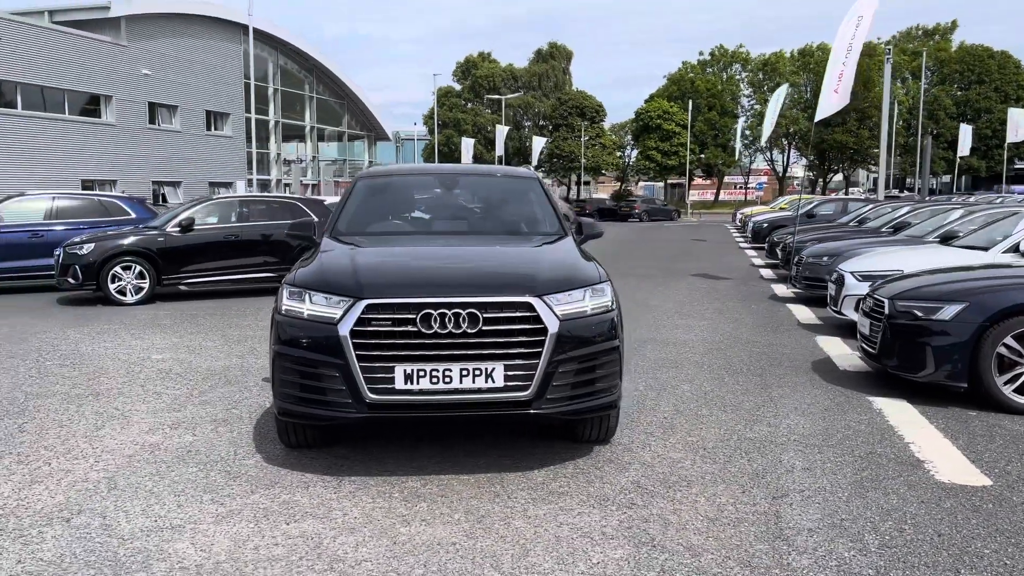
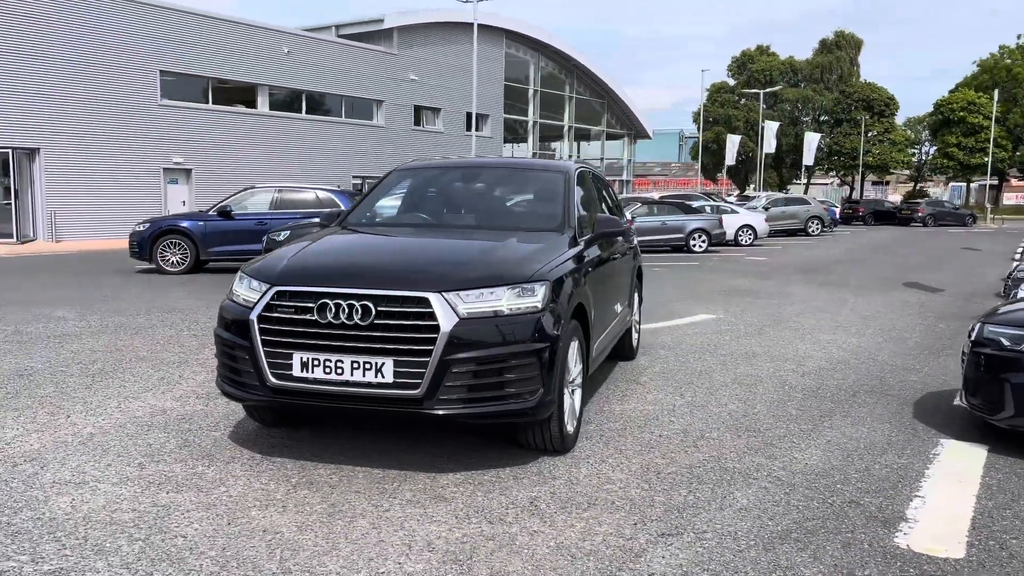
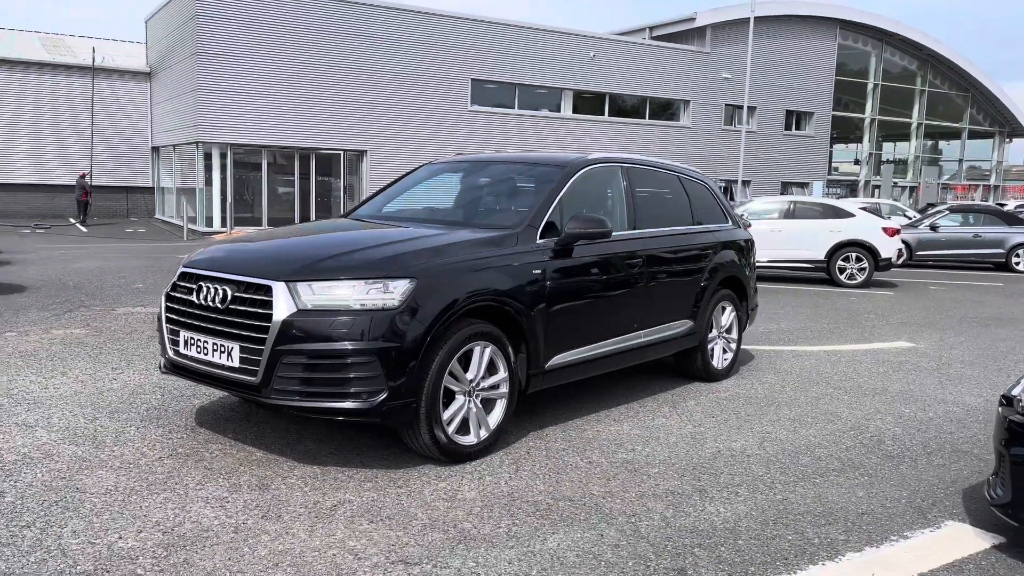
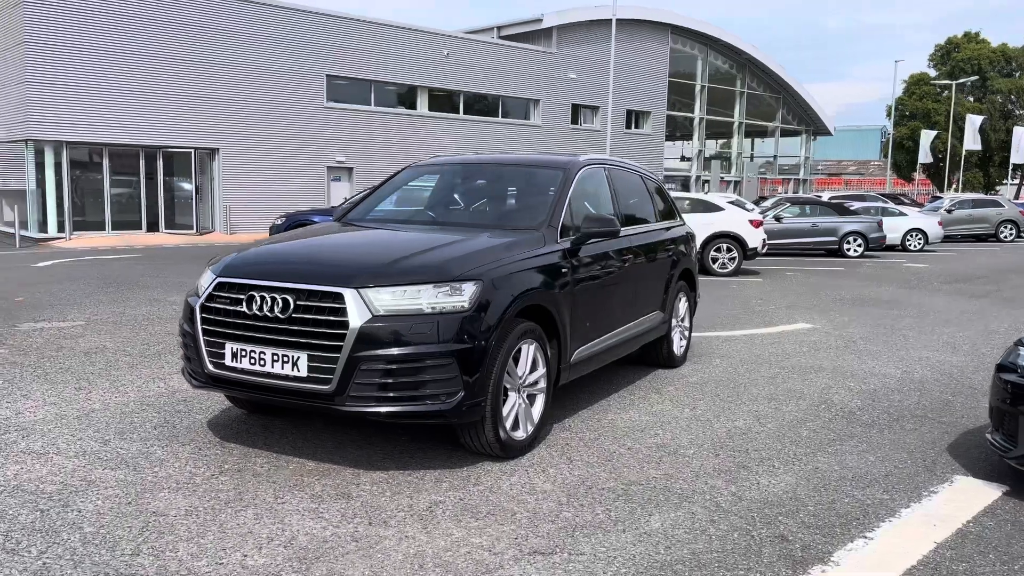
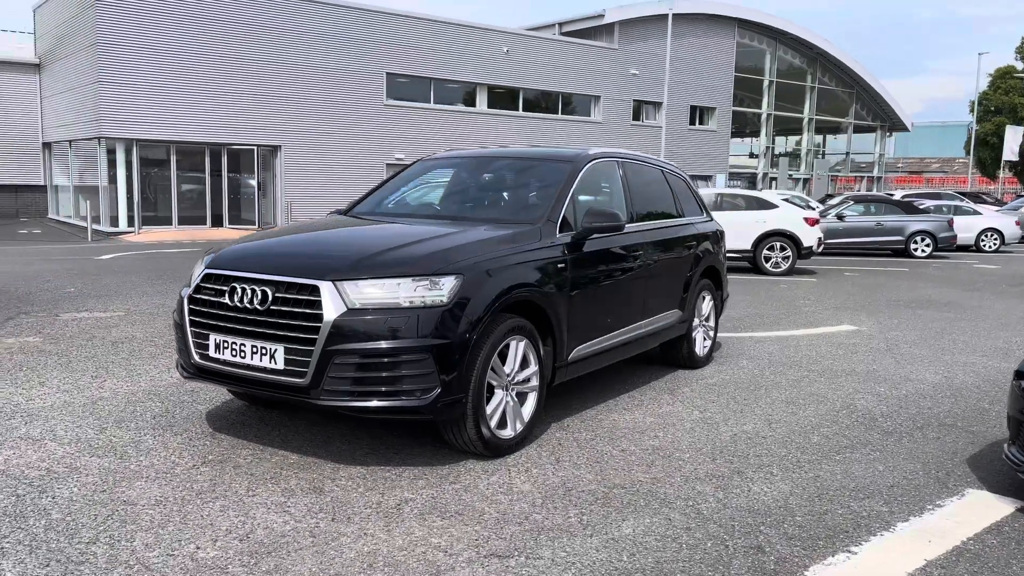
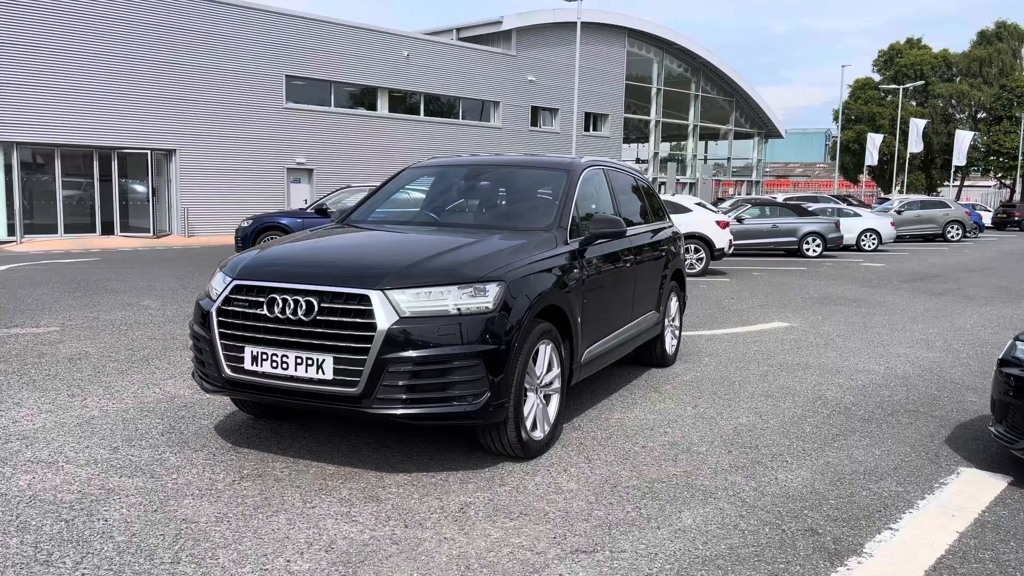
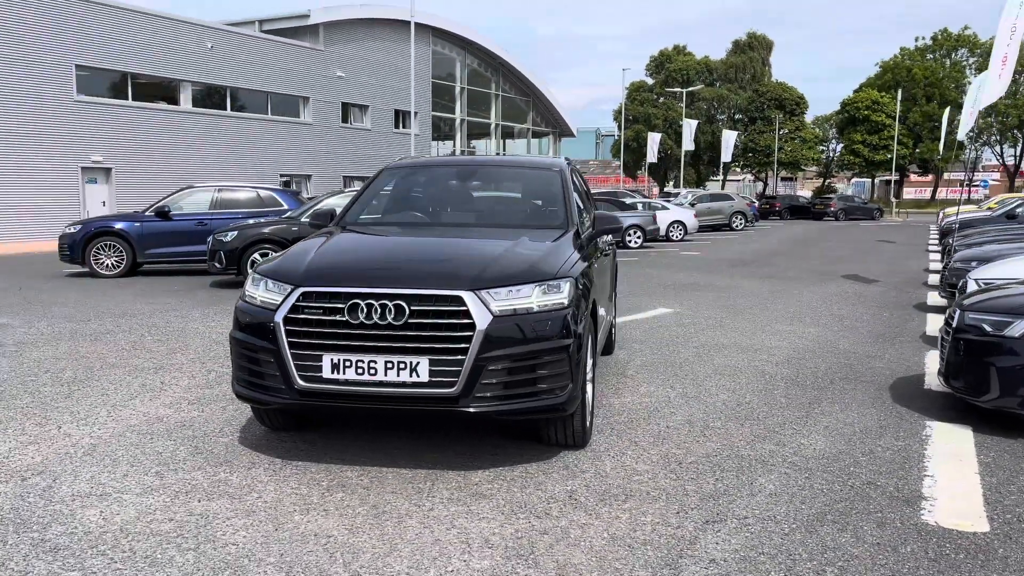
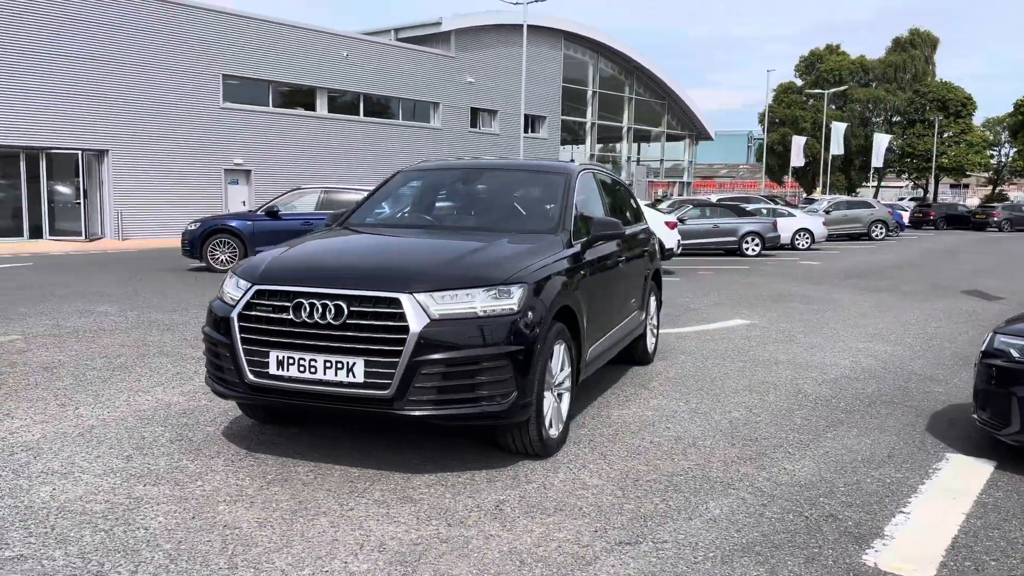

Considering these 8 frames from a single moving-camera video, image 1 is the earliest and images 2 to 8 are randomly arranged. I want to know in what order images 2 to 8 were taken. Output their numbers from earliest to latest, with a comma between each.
7, 2, 8, 6, 4, 5, 3
